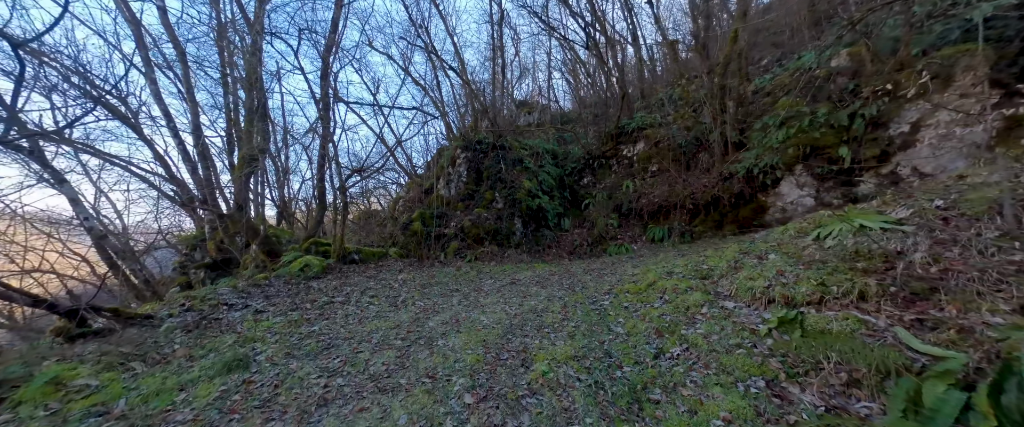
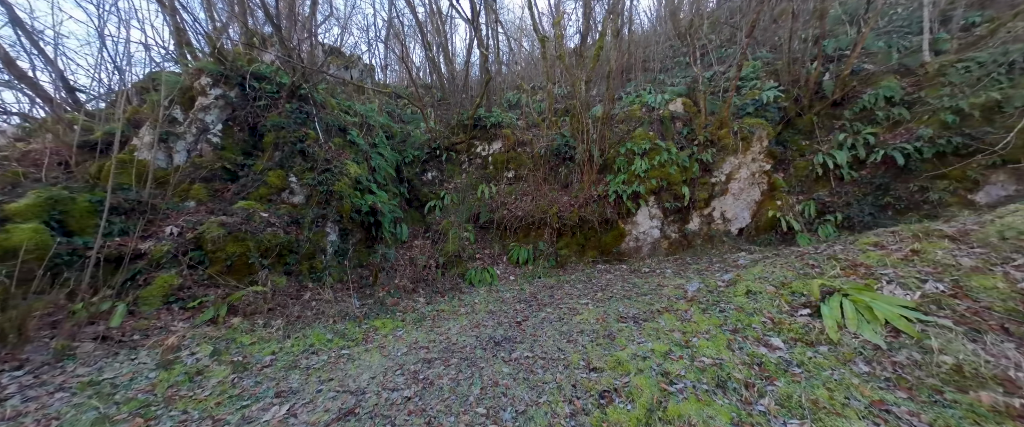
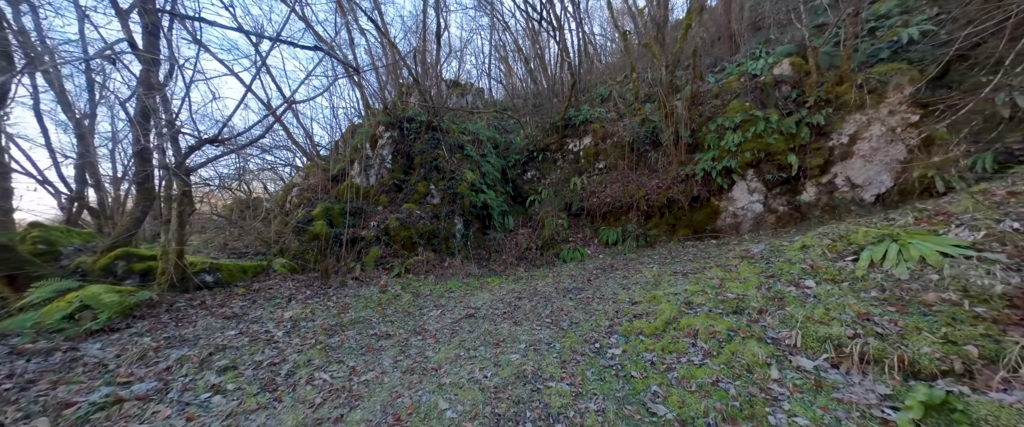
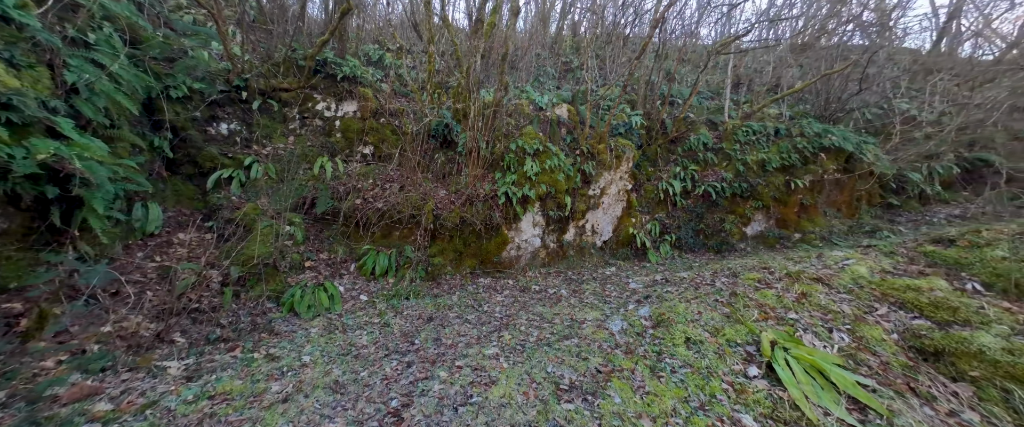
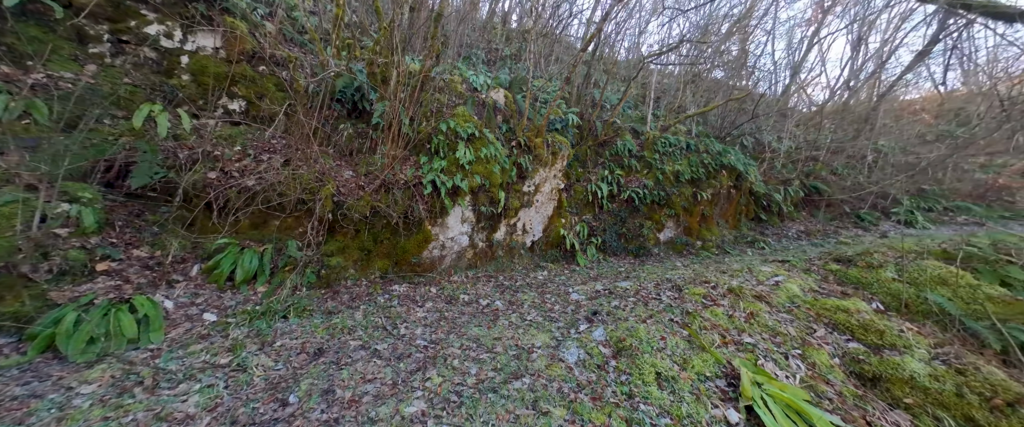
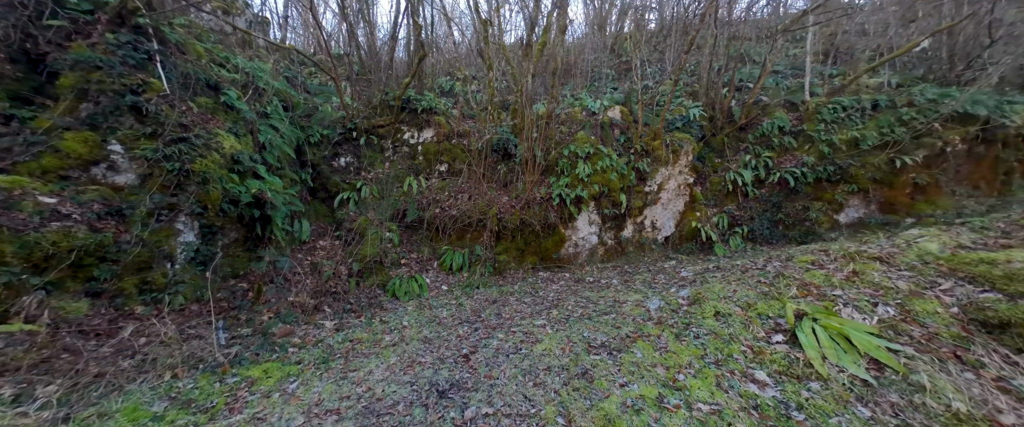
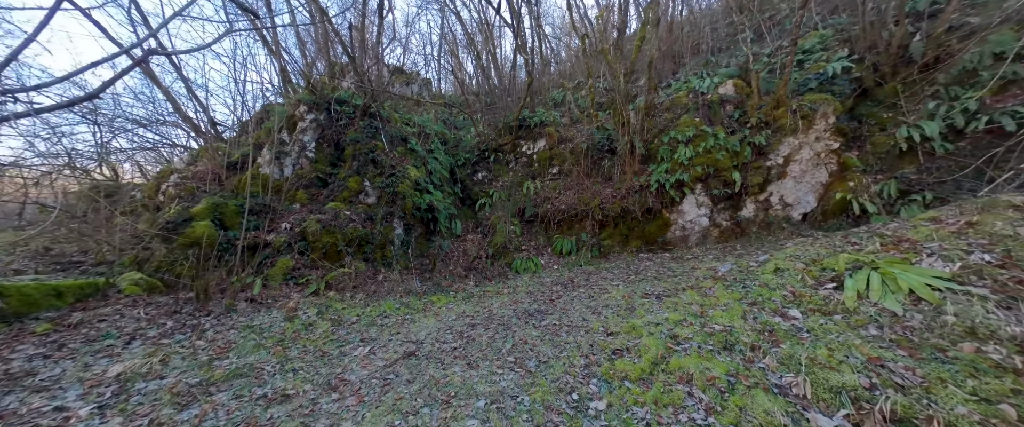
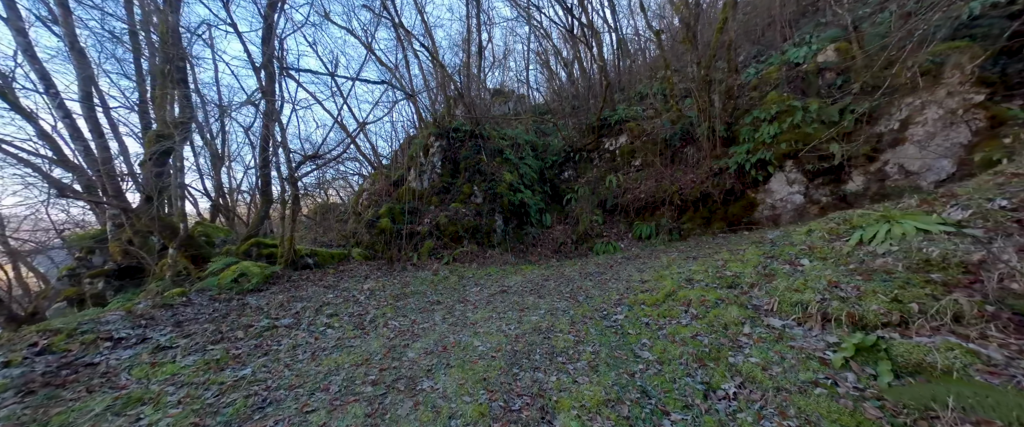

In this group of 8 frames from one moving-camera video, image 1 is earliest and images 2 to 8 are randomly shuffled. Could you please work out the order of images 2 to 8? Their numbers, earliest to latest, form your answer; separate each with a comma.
8, 3, 7, 2, 6, 4, 5
